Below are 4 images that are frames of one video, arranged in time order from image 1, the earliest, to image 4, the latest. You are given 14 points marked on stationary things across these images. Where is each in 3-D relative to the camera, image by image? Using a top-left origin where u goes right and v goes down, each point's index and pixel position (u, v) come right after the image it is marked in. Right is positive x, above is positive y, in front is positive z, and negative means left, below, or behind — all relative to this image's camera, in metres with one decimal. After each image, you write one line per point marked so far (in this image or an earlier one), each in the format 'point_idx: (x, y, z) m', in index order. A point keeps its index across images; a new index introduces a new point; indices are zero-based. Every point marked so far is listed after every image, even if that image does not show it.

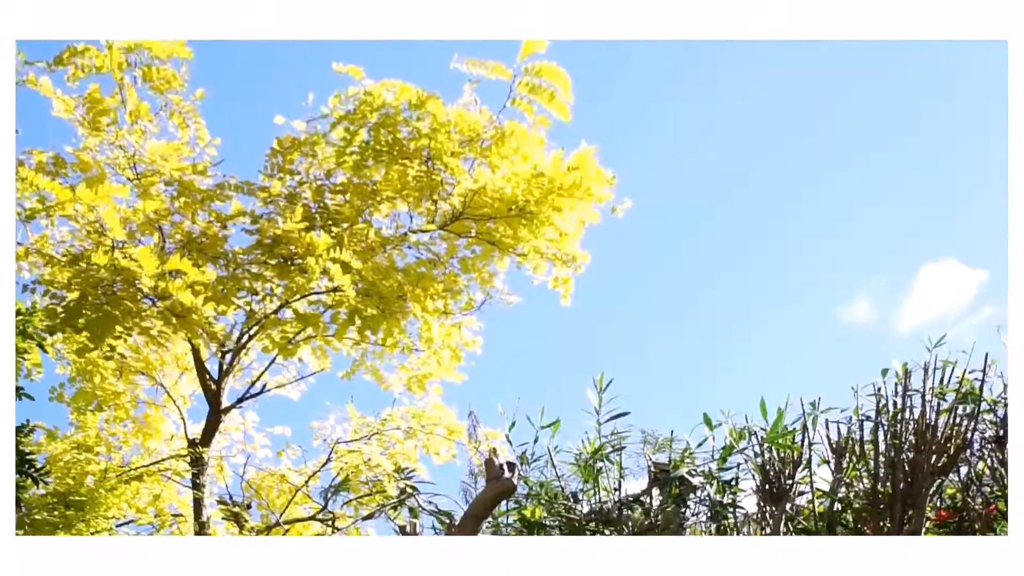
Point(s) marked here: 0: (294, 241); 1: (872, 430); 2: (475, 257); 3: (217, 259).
0: (-2.0, +0.4, +1.9) m
1: (+3.3, -1.3, +1.9) m
2: (-0.3, +0.3, +1.9) m
3: (-2.7, +0.3, +2.0) m
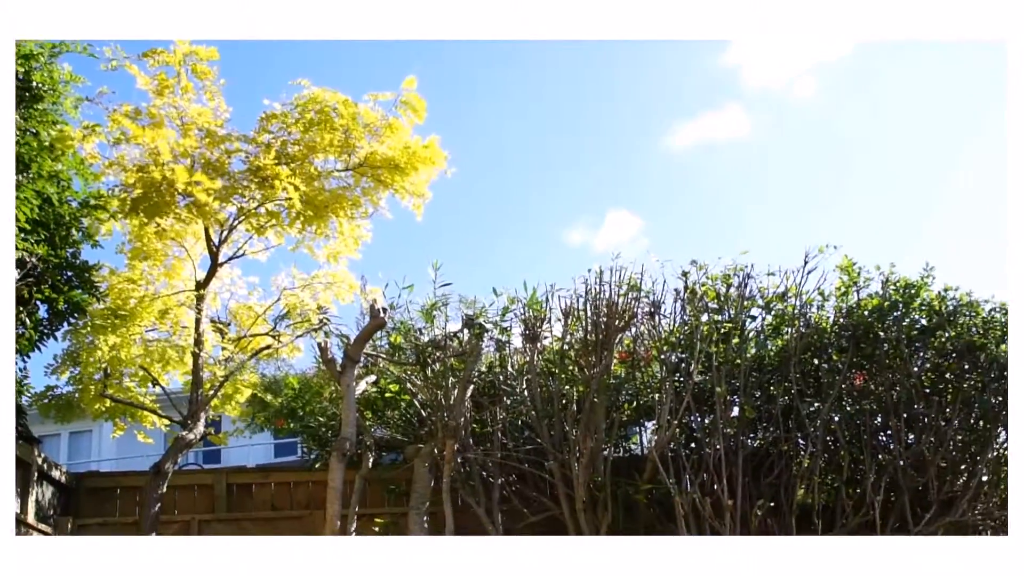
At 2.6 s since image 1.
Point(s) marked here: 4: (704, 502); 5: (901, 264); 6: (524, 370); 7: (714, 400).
0: (-3.9, +1.9, +3.4) m
1: (+1.2, -0.2, +3.5) m
2: (-2.3, +1.6, +3.5) m
3: (-4.7, +1.8, +3.4) m
4: (+3.2, -3.6, +3.6) m
5: (+6.3, +0.4, +3.4) m
6: (+0.2, -1.4, +3.6) m
7: (+3.4, -1.9, +3.6) m
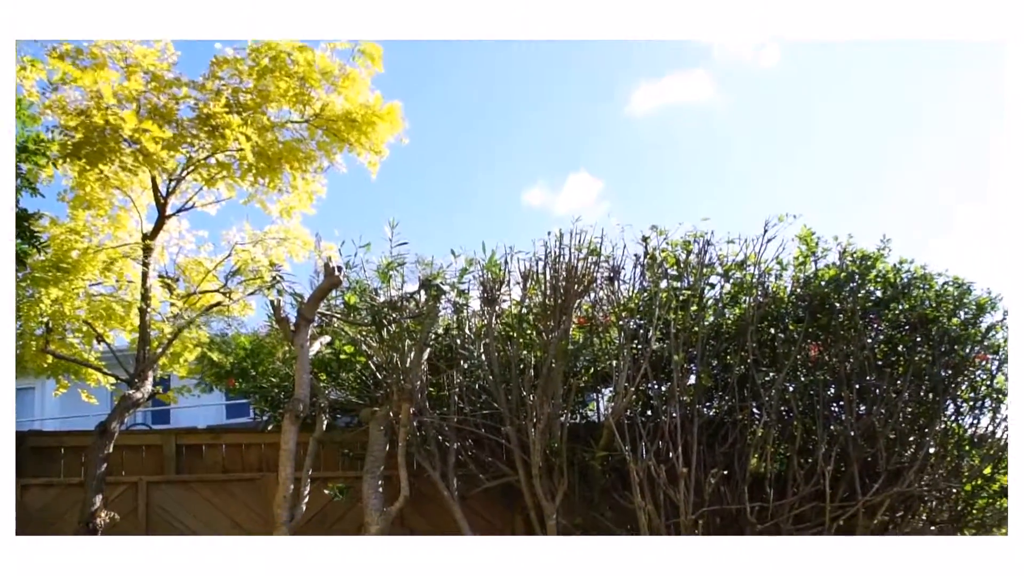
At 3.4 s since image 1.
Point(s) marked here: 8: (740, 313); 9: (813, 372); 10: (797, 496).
0: (-4.5, +2.6, +3.3) m
1: (+0.5, +0.4, +3.5) m
2: (-2.9, +2.3, +3.4) m
3: (-5.3, +2.6, +3.3) m
4: (+2.5, -3.0, +3.6) m
5: (+5.6, +0.9, +3.4) m
6: (-0.5, -0.8, +3.6) m
7: (+2.7, -1.3, +3.6) m
8: (+3.8, -0.4, +3.5) m
9: (+5.1, -1.4, +3.6) m
10: (+4.8, -3.5, +3.6) m
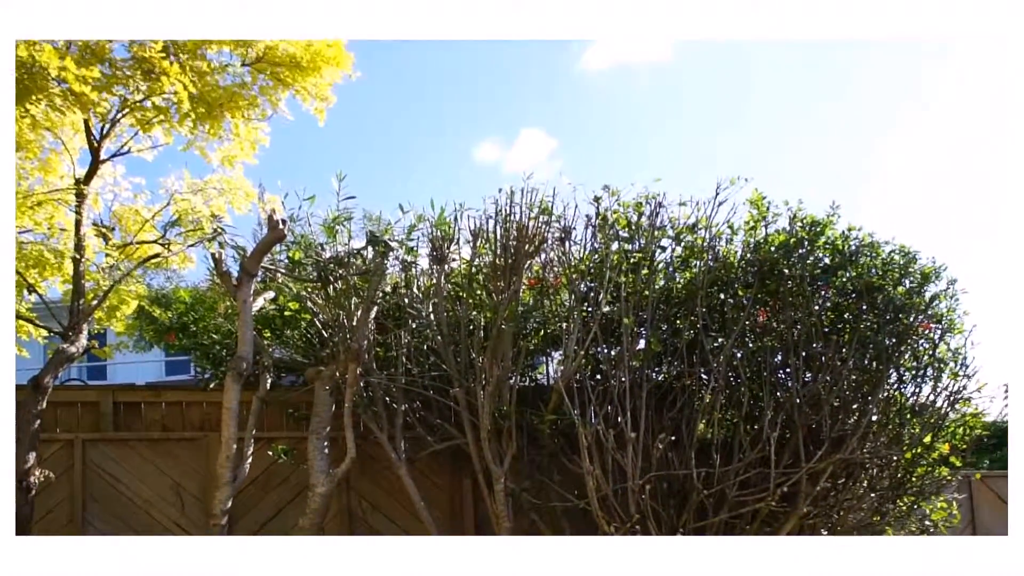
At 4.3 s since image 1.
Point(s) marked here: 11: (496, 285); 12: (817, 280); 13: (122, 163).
0: (-5.3, +3.4, +3.1) m
1: (-0.3, +1.0, +3.4) m
2: (-3.7, +3.1, +3.2) m
3: (-6.1, +3.4, +3.2) m
4: (+1.6, -2.4, +3.6) m
5: (+4.8, +1.4, +3.5) m
6: (-1.3, -0.1, +3.5) m
7: (+1.8, -0.7, +3.6) m
8: (+3.0, +0.2, +3.5) m
9: (+4.2, -0.9, +3.6) m
10: (+3.9, -3.0, +3.6) m
11: (-0.3, 0.0, +3.5) m
12: (+5.1, +0.1, +3.5) m
13: (-6.2, +1.9, +3.4) m
